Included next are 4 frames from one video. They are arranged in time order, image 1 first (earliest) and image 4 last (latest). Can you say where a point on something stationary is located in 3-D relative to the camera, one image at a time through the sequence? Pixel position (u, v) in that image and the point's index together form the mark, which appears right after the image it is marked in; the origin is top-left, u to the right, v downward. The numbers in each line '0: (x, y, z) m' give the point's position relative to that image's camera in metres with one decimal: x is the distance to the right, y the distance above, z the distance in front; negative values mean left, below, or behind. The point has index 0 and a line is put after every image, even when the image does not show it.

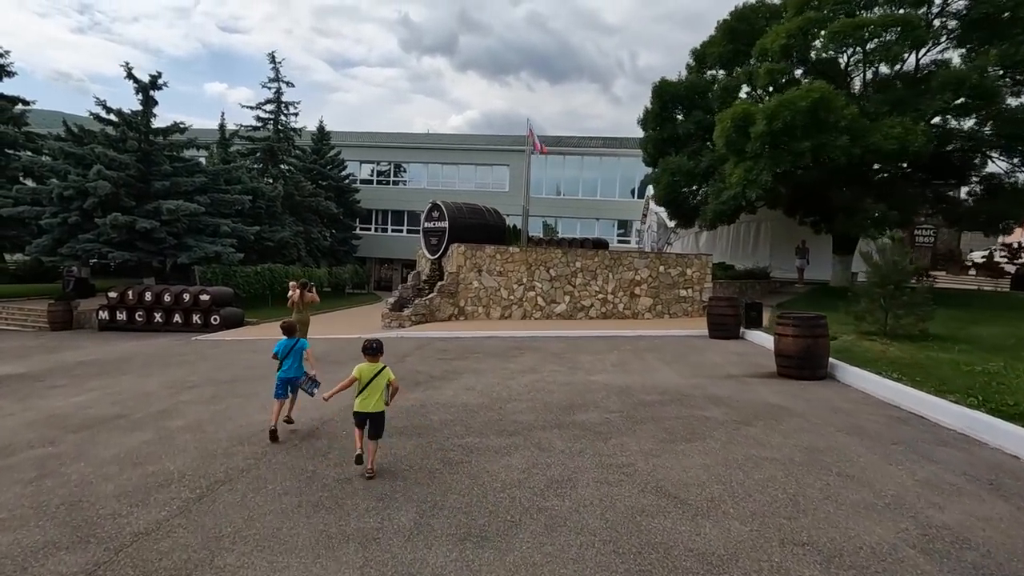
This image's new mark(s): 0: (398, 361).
0: (-2.5, -1.6, +11.9) m
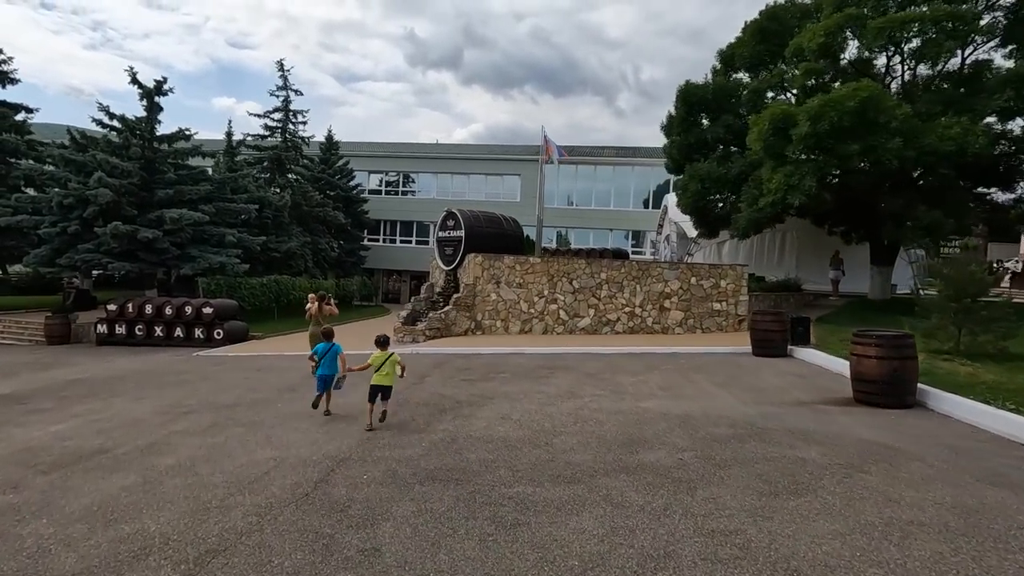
0: (-1.9, -1.9, +10.7) m
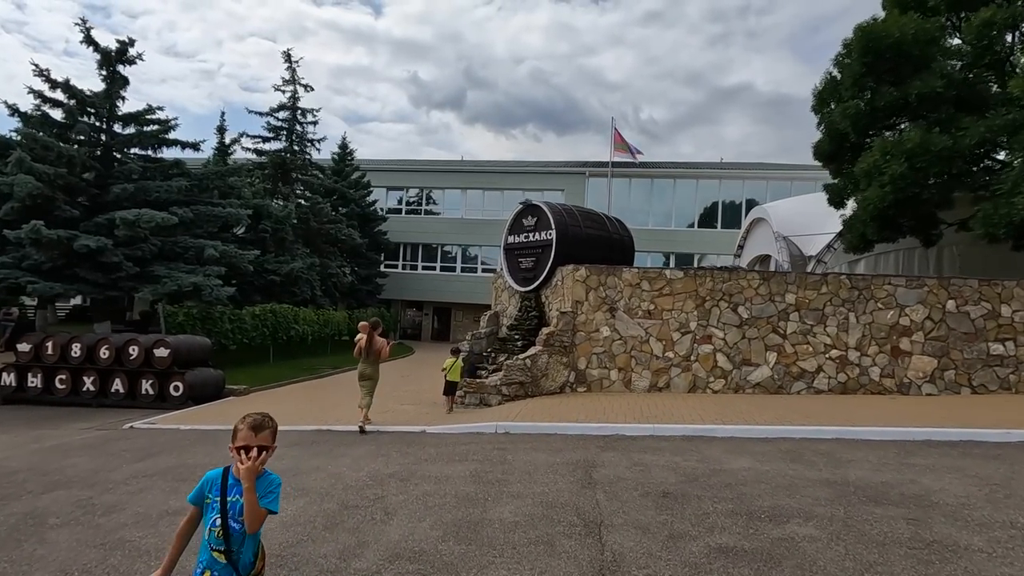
0: (+0.7, -2.0, +4.0) m
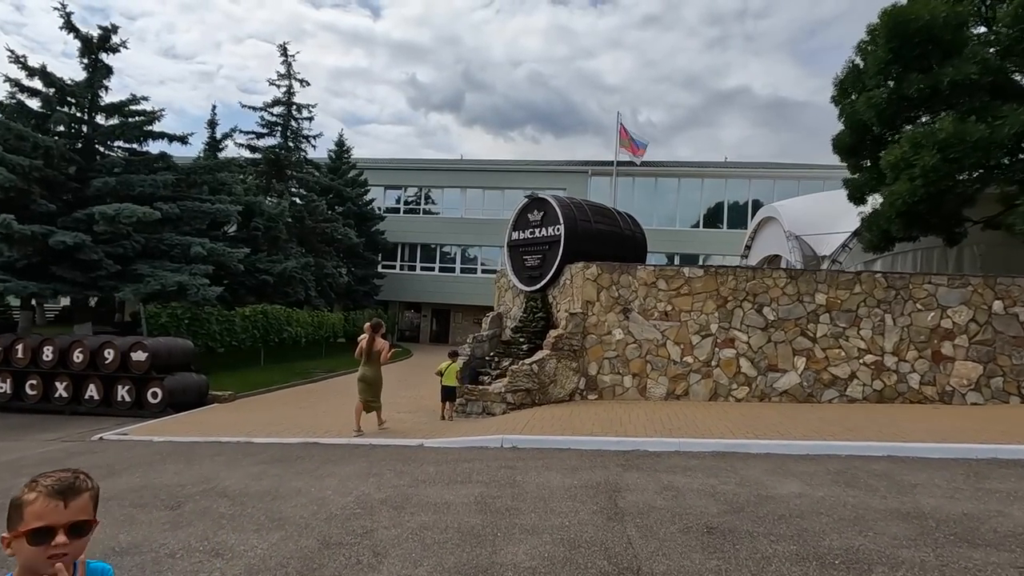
0: (+0.8, -2.0, +3.1) m
